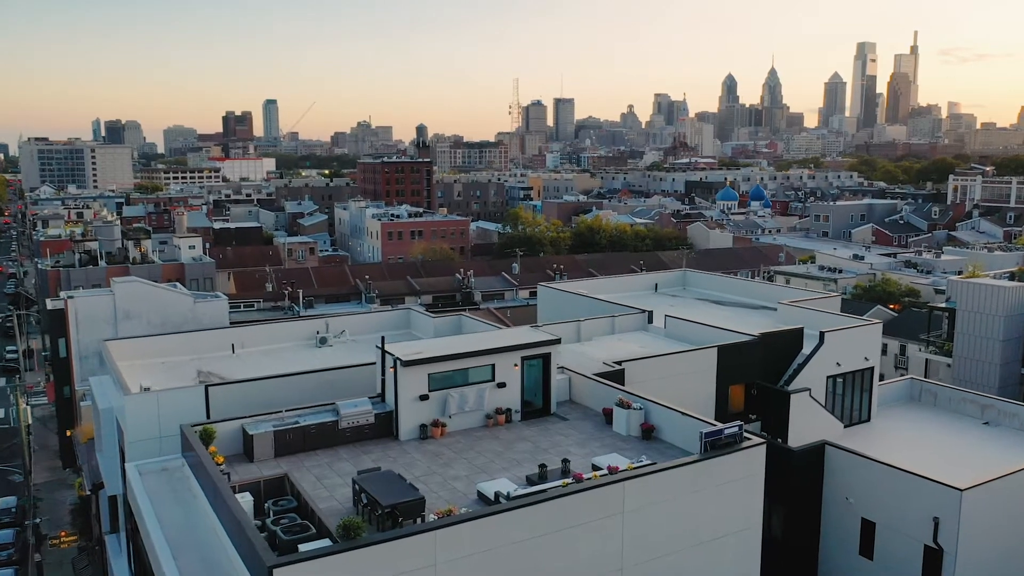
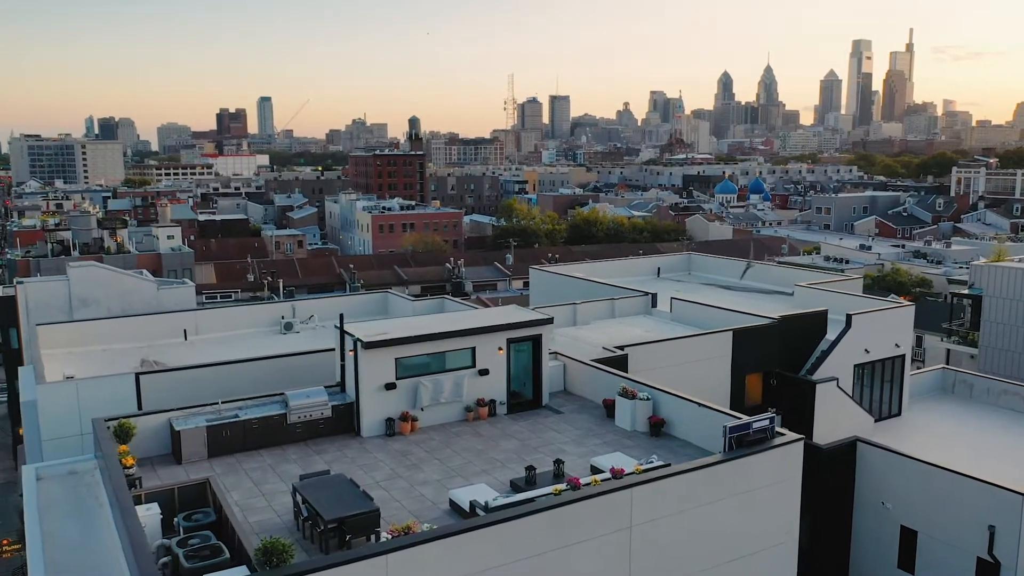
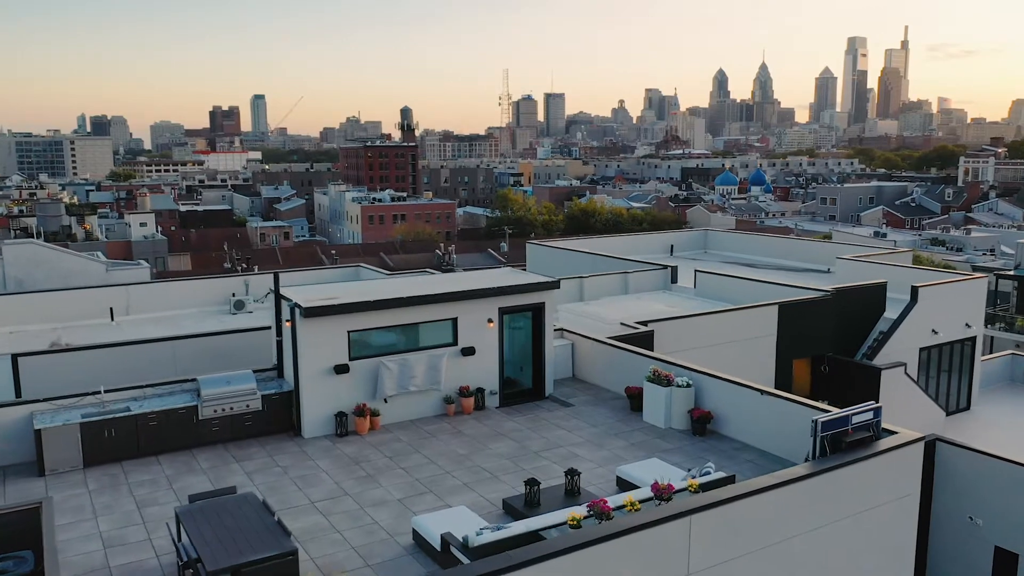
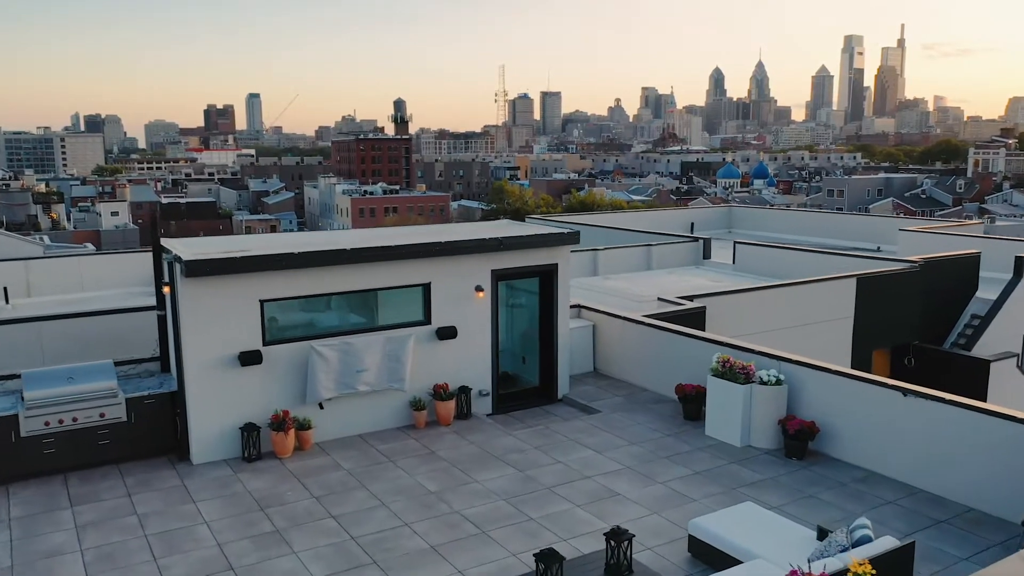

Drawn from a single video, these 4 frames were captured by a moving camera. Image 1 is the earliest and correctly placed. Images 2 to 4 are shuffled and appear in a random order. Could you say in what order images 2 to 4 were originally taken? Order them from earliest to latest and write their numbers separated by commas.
2, 3, 4
